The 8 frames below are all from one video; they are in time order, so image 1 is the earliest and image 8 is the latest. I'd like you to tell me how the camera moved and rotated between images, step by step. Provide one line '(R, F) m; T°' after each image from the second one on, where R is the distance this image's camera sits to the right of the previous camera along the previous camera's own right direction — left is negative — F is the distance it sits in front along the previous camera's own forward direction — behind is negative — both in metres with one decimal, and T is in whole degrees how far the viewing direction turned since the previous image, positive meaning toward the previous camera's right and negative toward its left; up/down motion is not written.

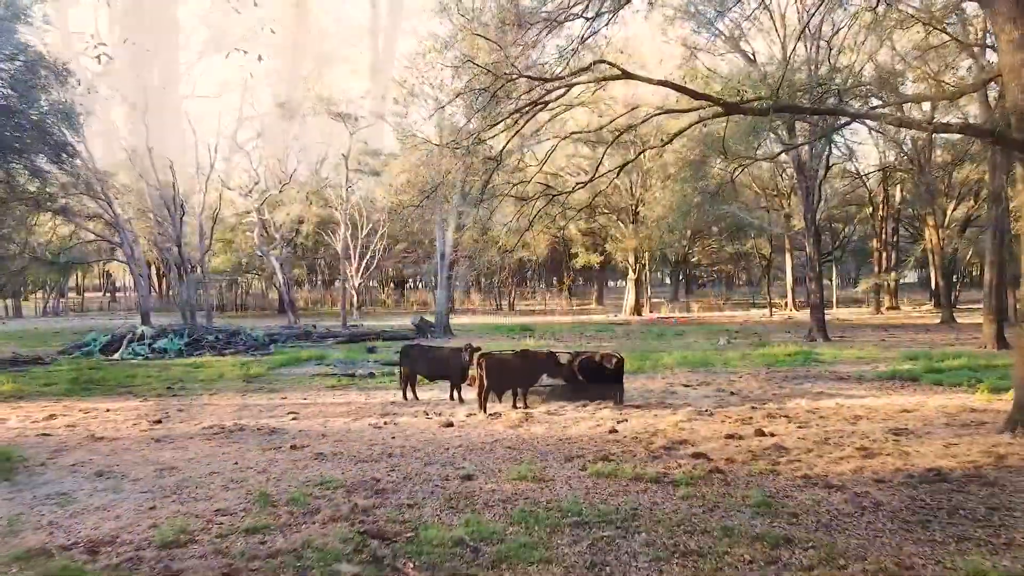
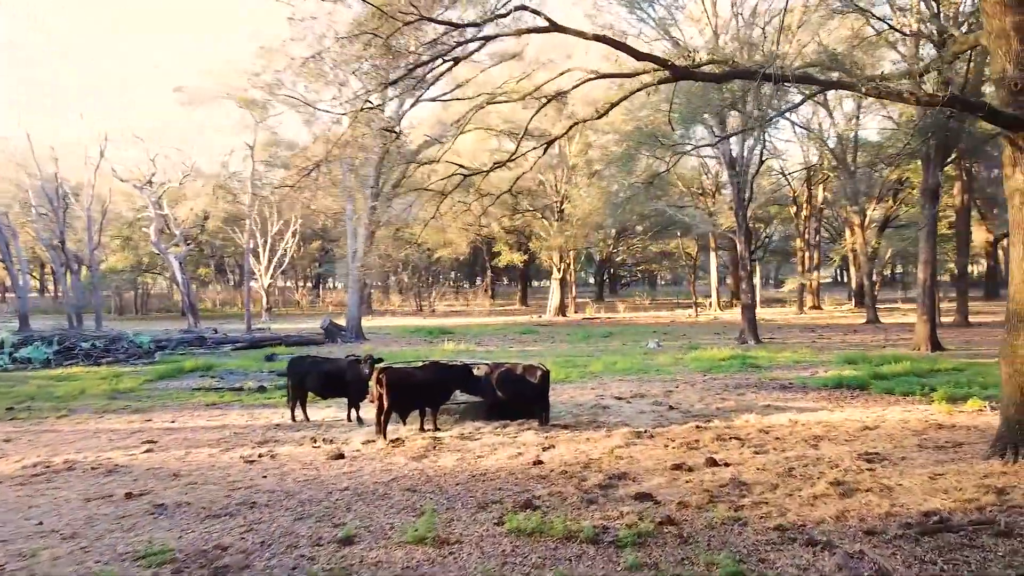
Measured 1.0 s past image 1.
(+0.1, +1.2) m; +5°
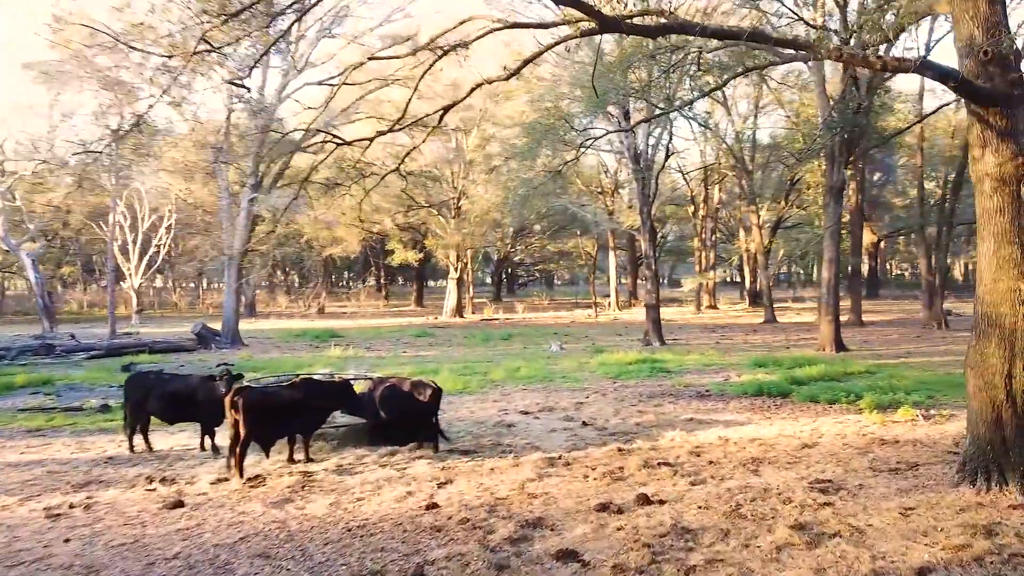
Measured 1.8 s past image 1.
(0.0, +1.1) m; +7°
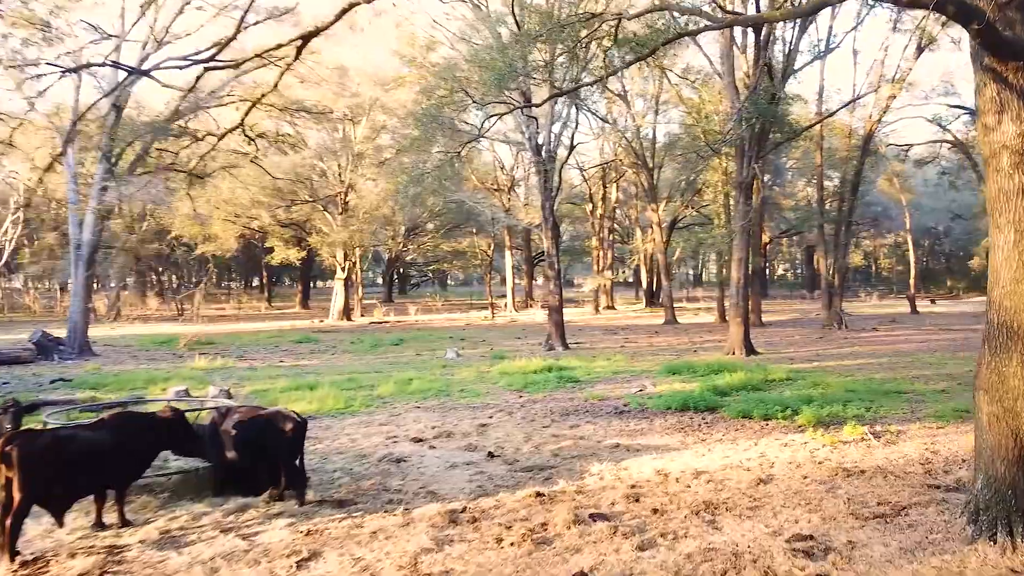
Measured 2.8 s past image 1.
(0.0, +1.3) m; +8°
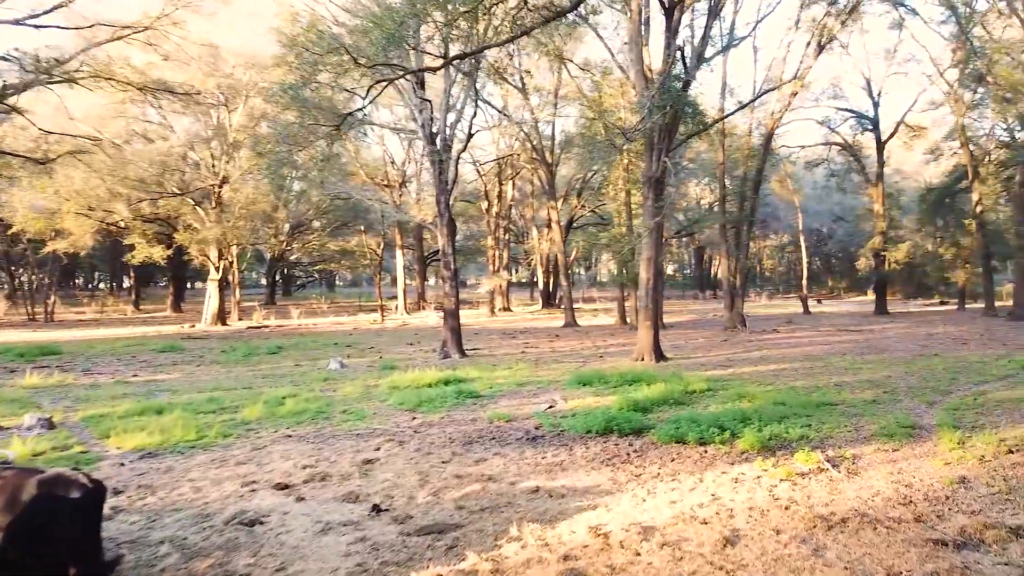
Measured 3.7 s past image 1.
(0.0, +1.3) m; +8°
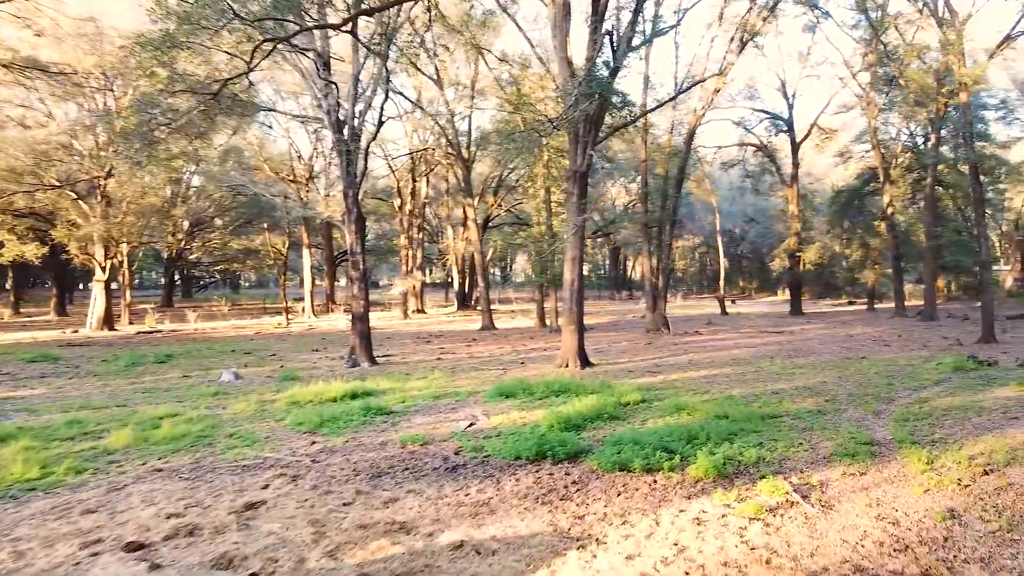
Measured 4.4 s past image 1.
(0.0, +0.9) m; +6°
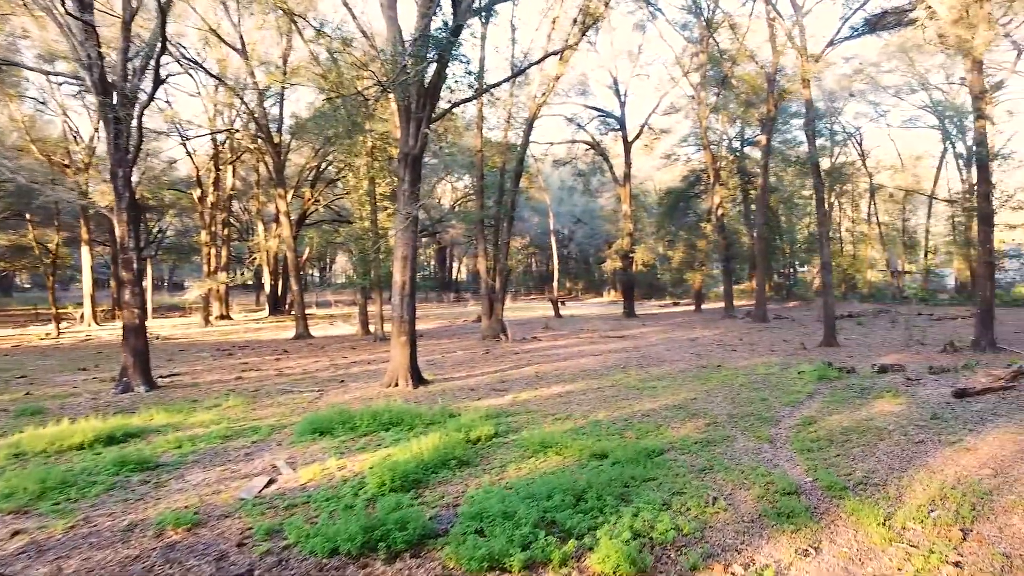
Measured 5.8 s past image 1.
(0.0, +1.8) m; +12°
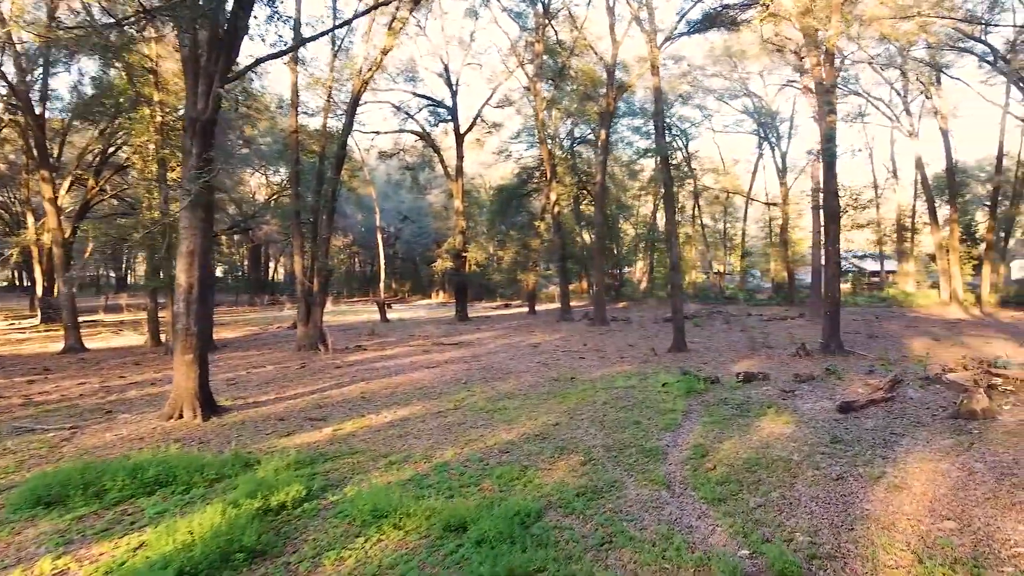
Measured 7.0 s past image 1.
(0.0, +1.7) m; +12°
